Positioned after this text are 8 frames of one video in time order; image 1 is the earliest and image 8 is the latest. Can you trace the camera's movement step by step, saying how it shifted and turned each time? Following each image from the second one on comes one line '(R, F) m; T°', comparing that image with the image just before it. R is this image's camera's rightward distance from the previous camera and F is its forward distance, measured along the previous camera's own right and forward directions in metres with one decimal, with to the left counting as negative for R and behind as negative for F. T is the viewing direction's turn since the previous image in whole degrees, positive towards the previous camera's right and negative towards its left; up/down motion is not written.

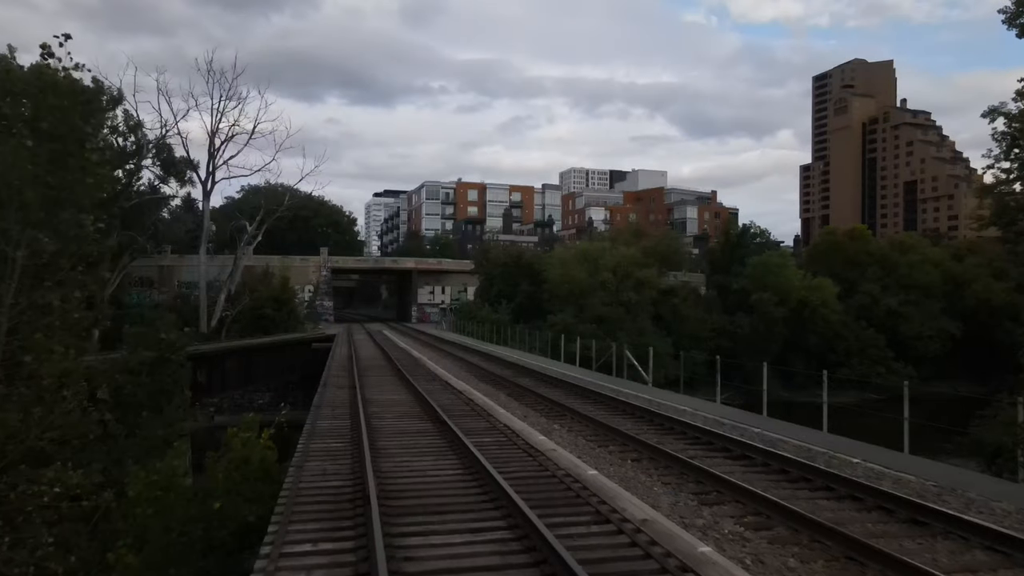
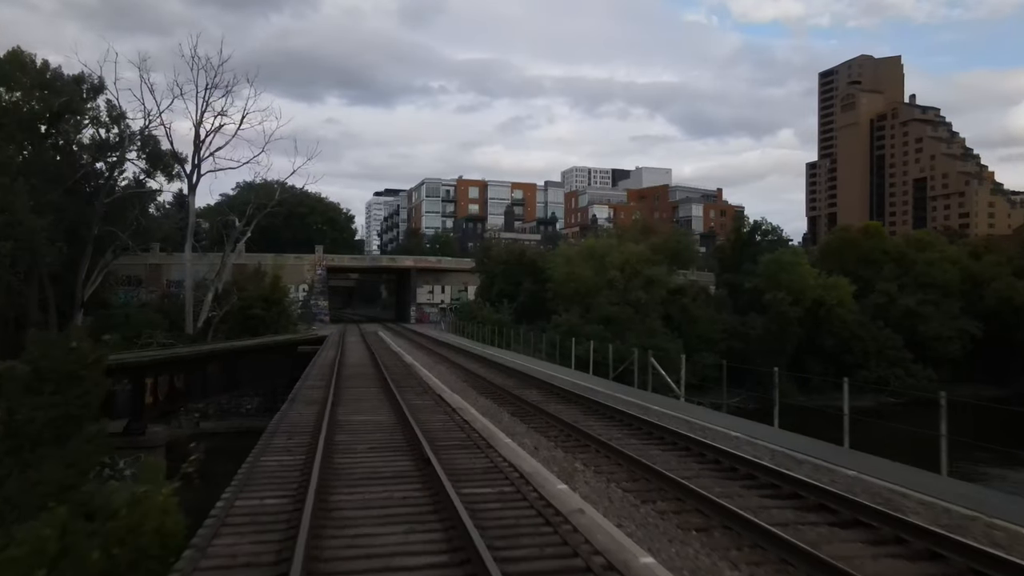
(-0.1, +2.1) m; 0°
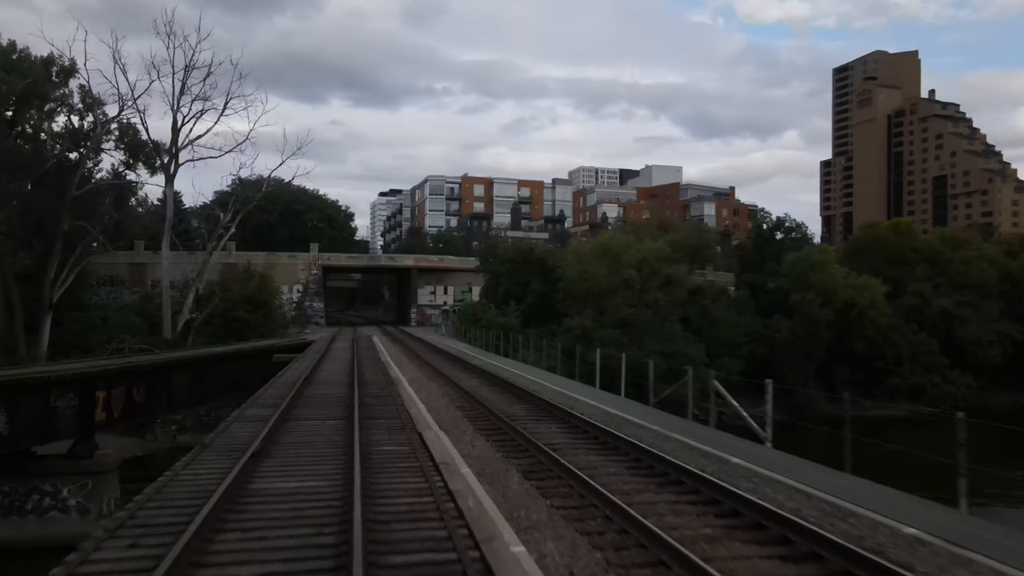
(-0.1, +3.3) m; 0°
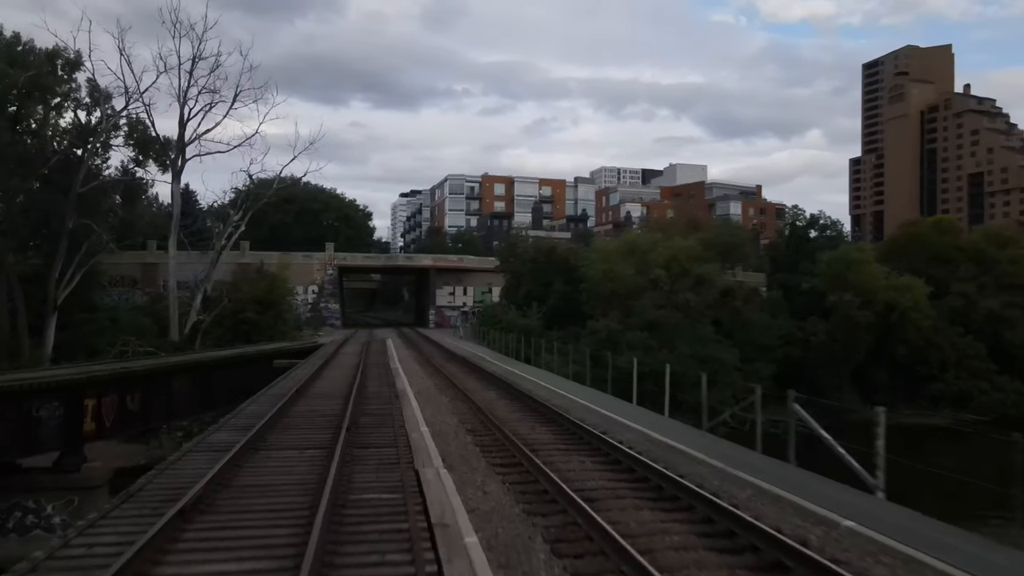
(0.0, +1.8) m; -2°
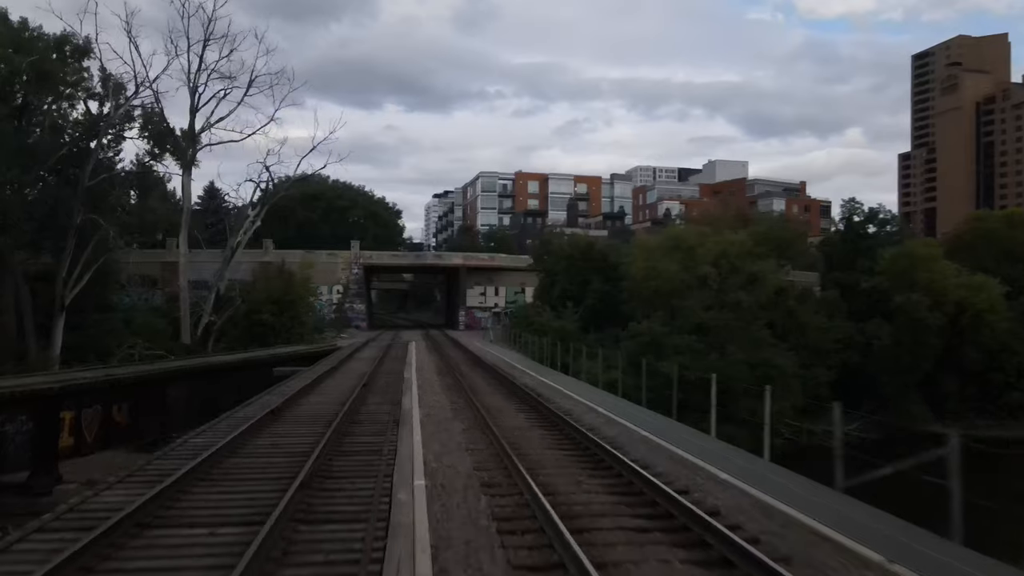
(-0.1, +2.8) m; -3°
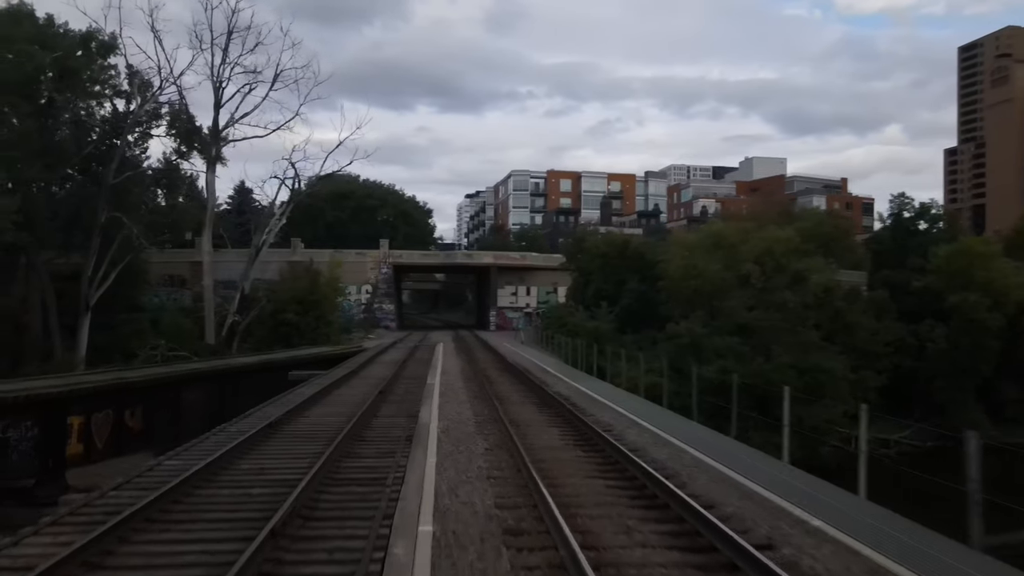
(0.0, +1.3) m; -2°
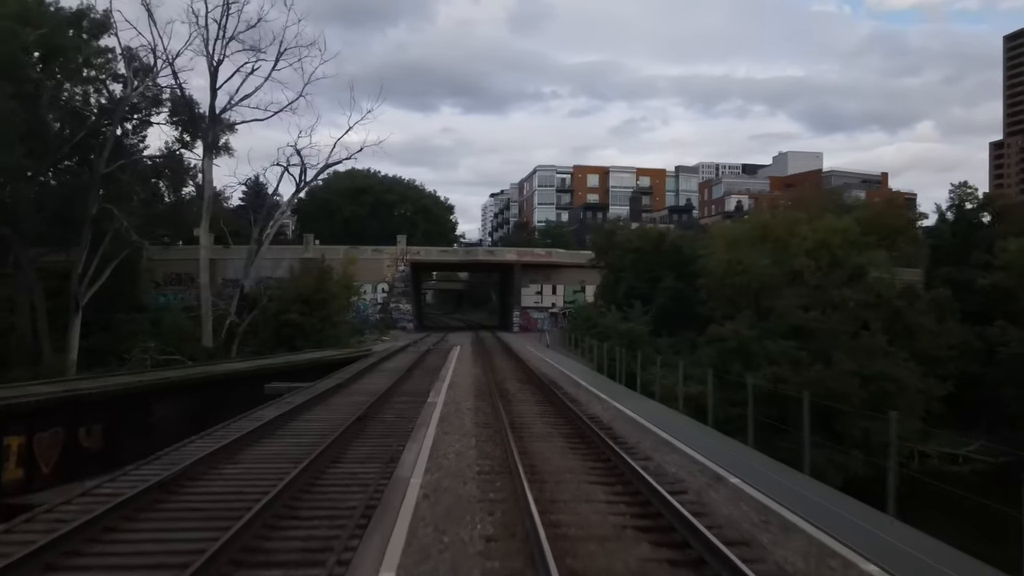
(0.0, +2.9) m; -2°
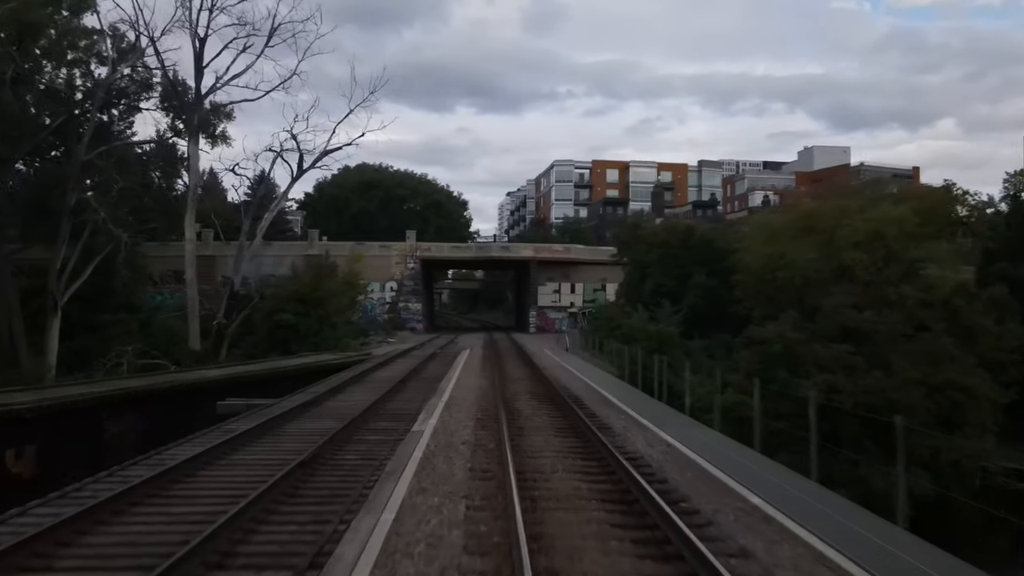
(0.0, +2.7) m; -1°
